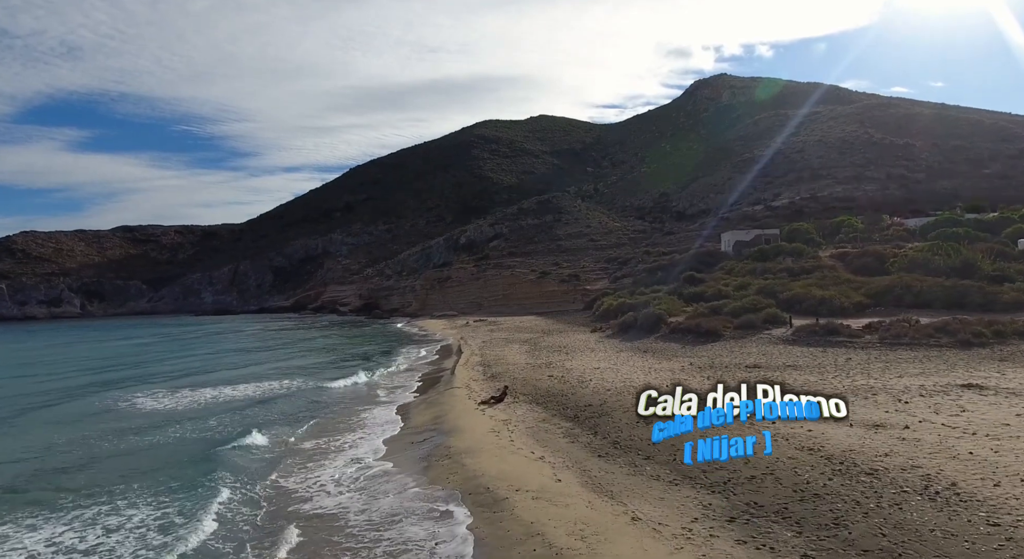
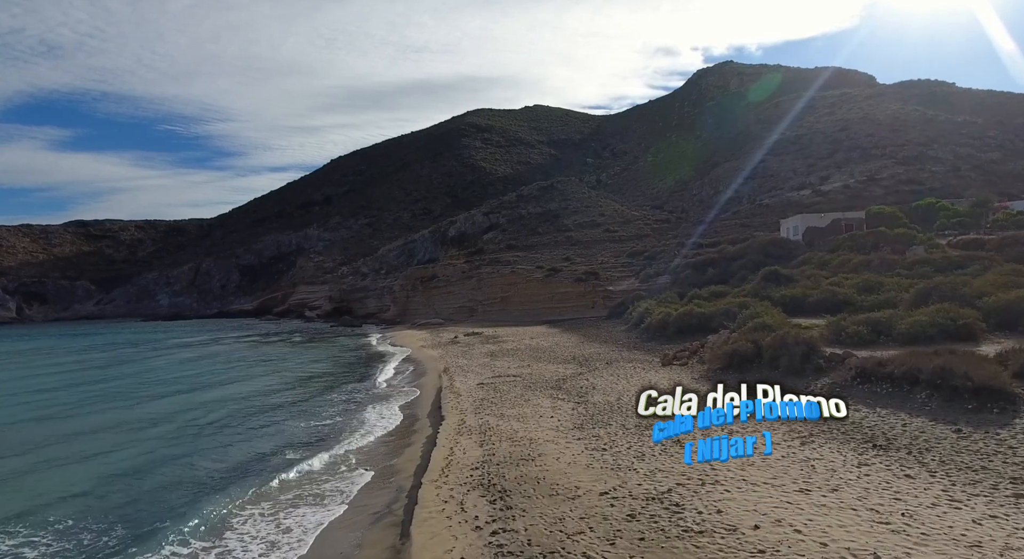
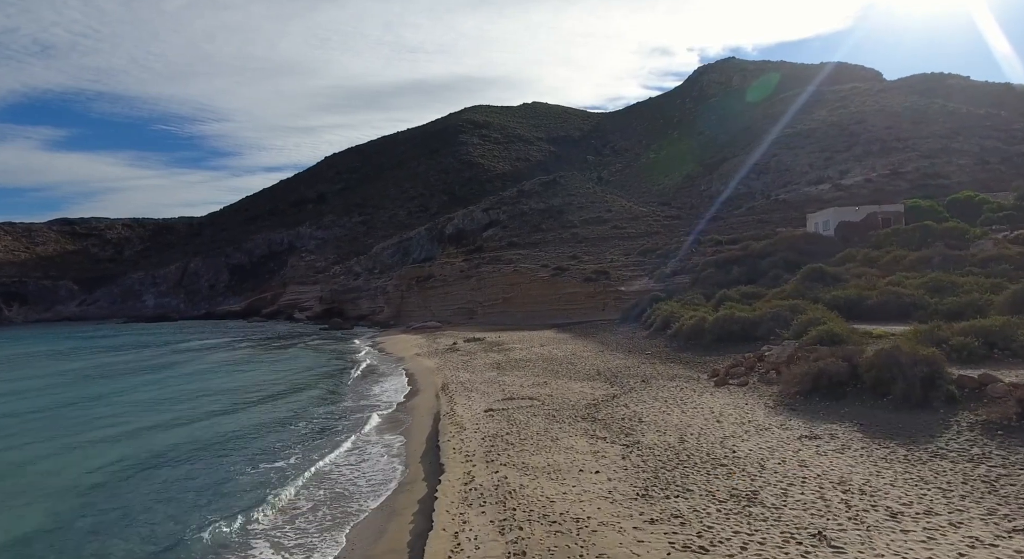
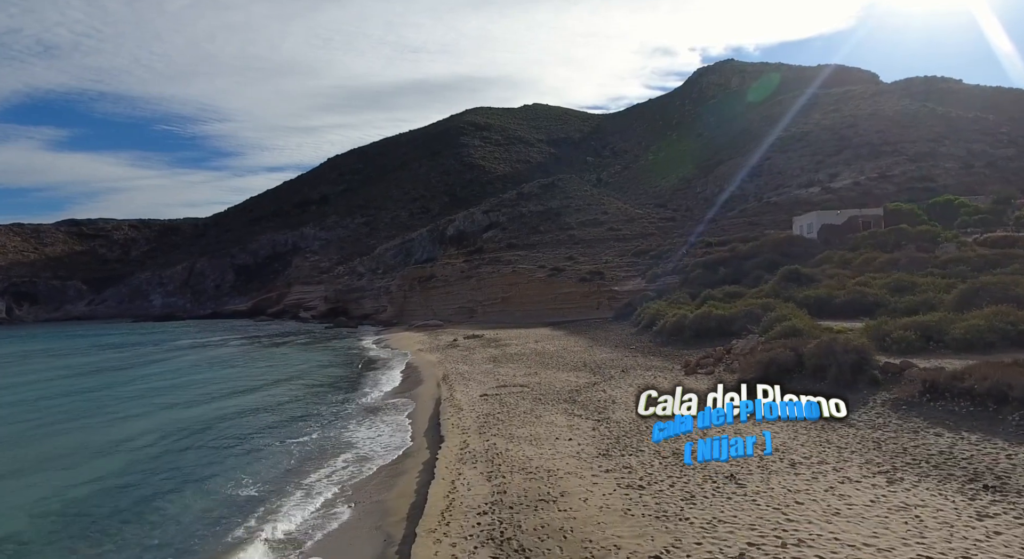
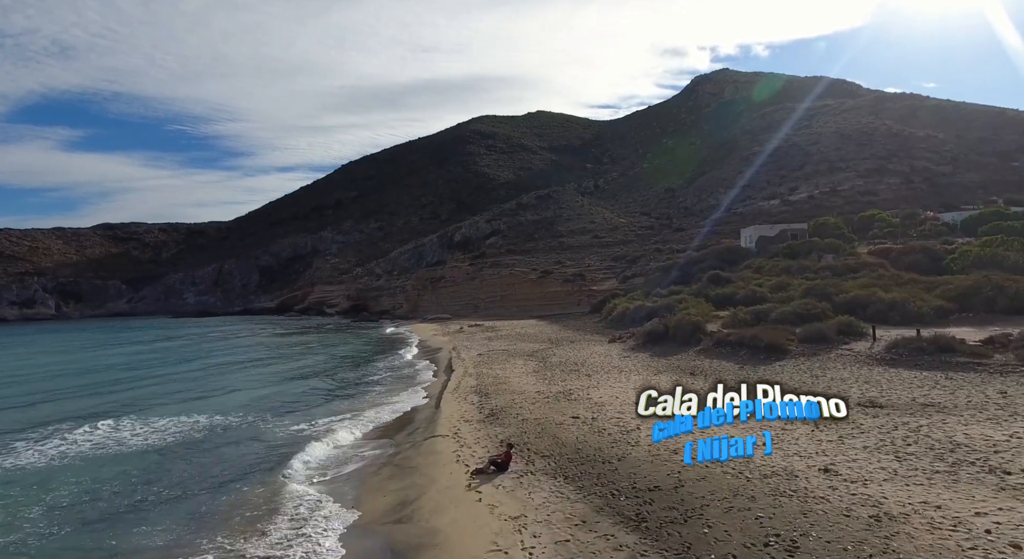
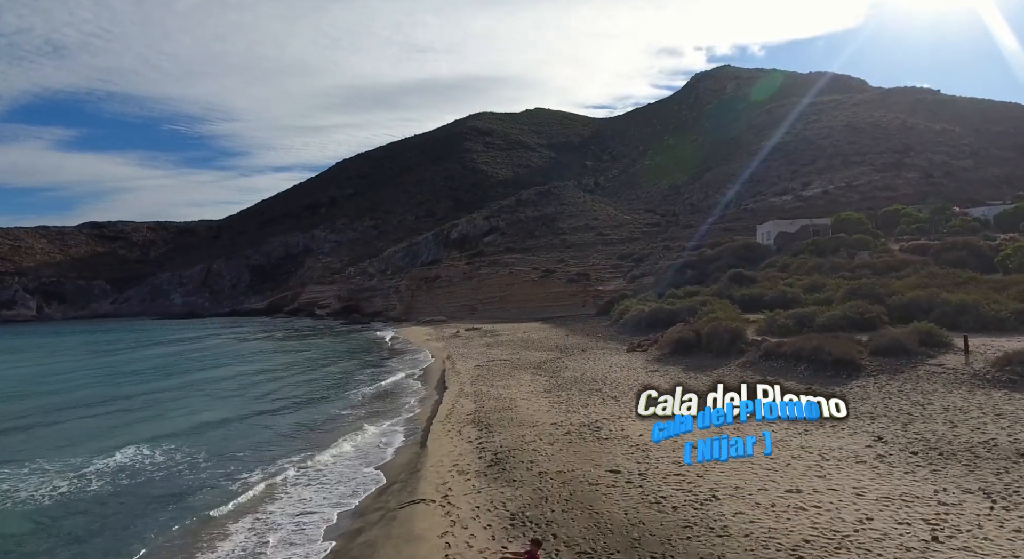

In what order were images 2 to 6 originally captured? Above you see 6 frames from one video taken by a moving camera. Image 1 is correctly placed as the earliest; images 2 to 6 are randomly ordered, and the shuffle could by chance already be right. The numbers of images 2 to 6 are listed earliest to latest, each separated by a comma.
5, 6, 2, 4, 3
